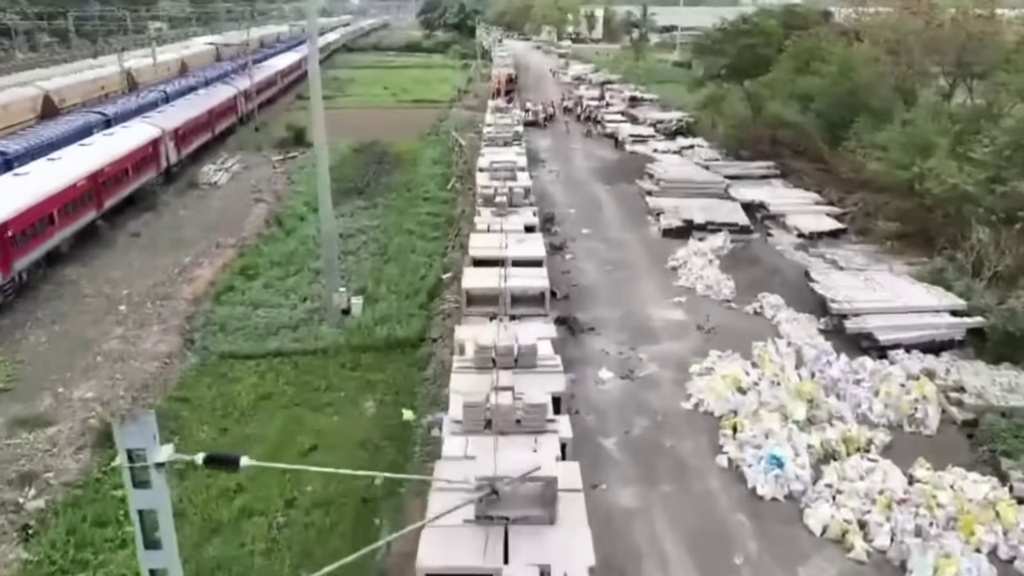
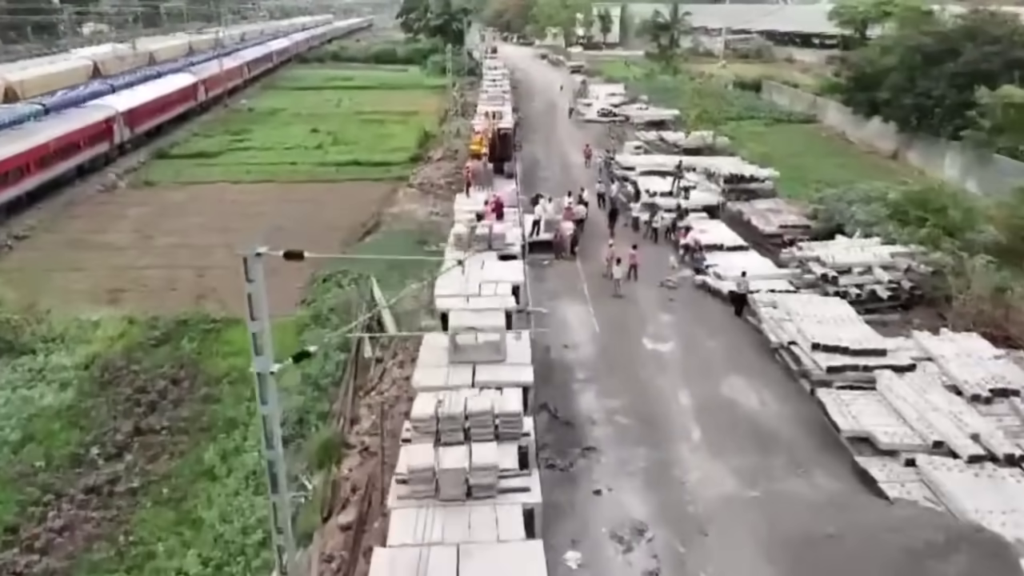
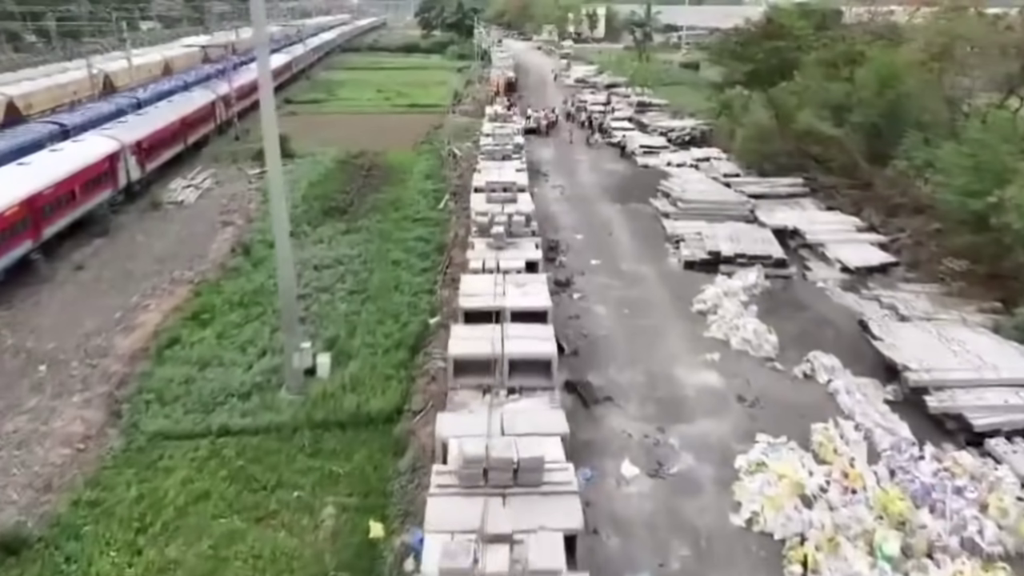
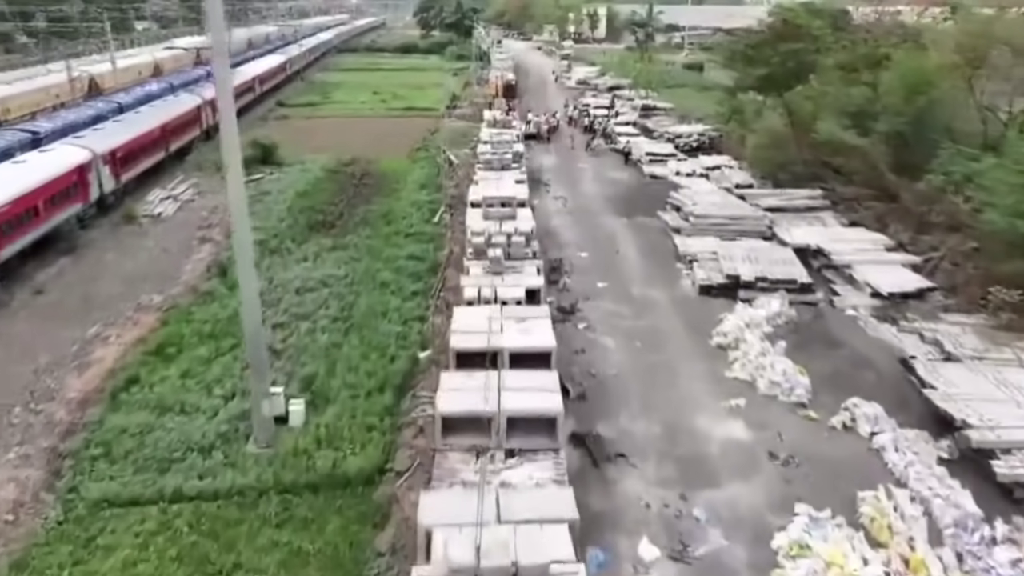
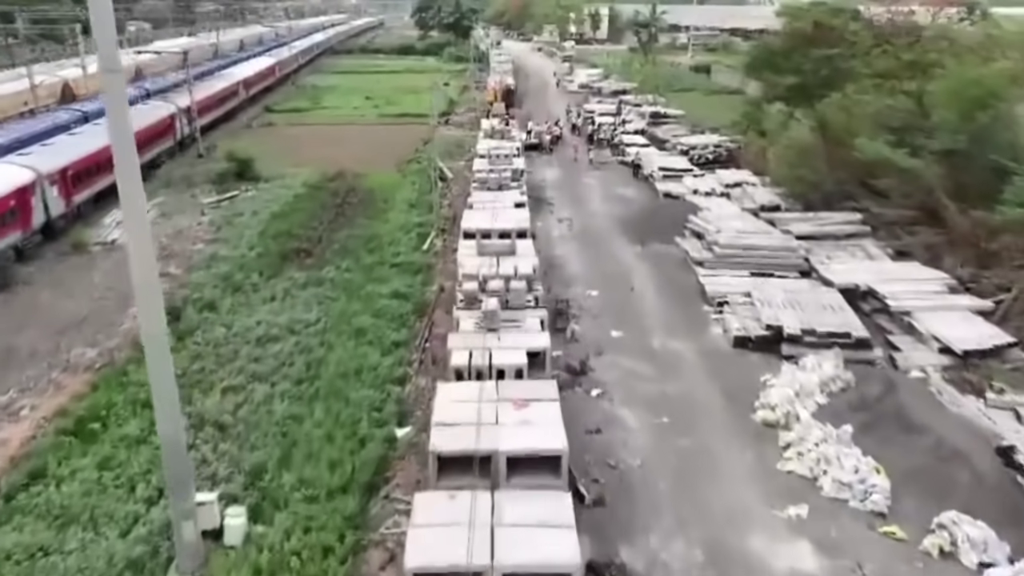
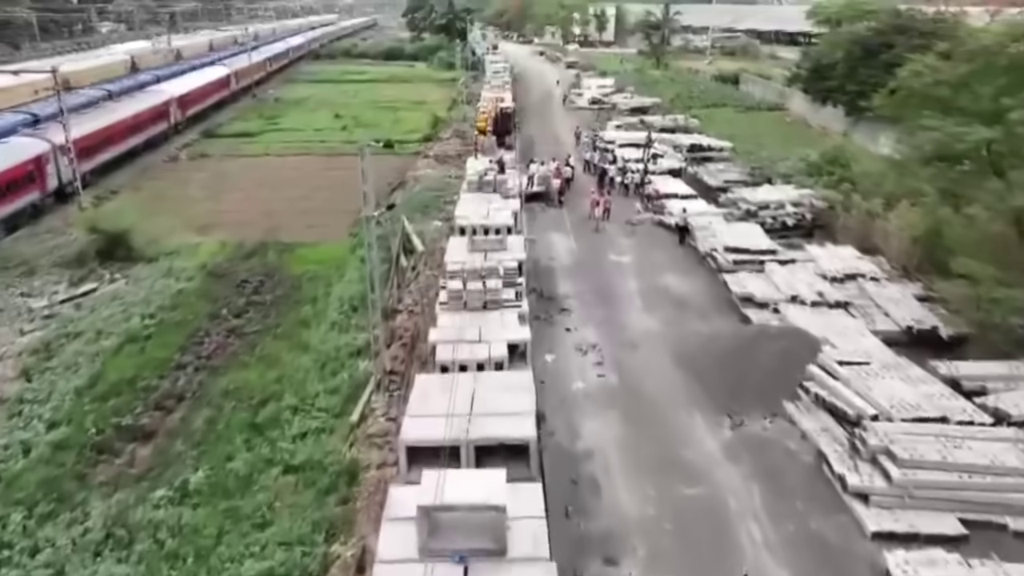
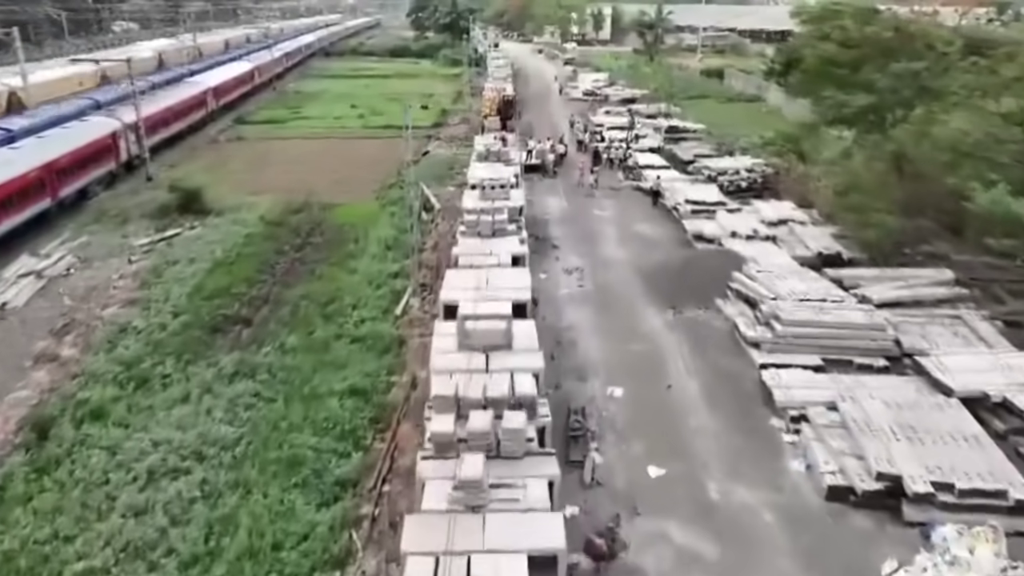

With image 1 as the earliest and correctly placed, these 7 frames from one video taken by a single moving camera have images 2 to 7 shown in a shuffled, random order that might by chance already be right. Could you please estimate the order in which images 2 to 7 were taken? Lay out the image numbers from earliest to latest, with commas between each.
3, 4, 5, 7, 6, 2
